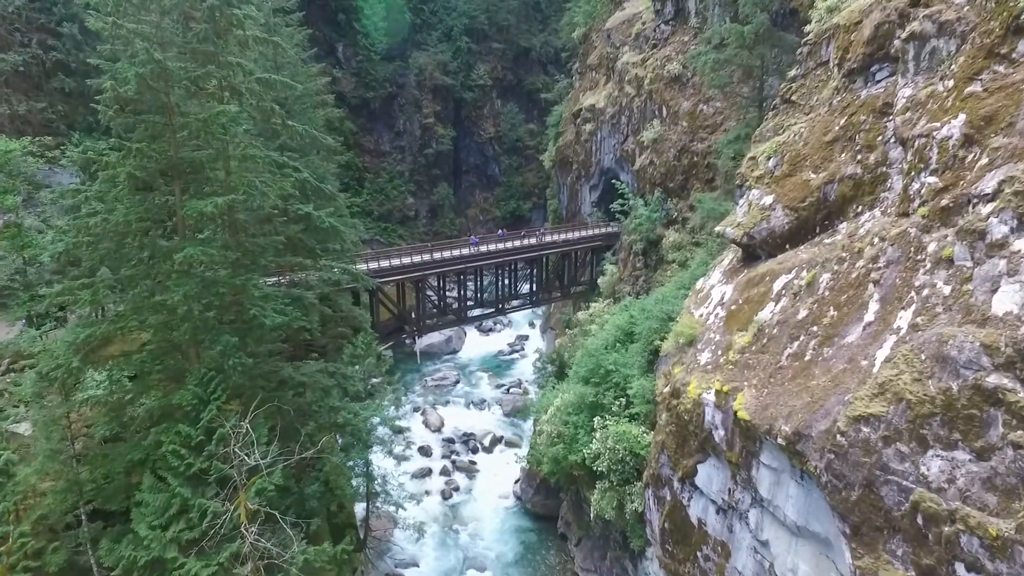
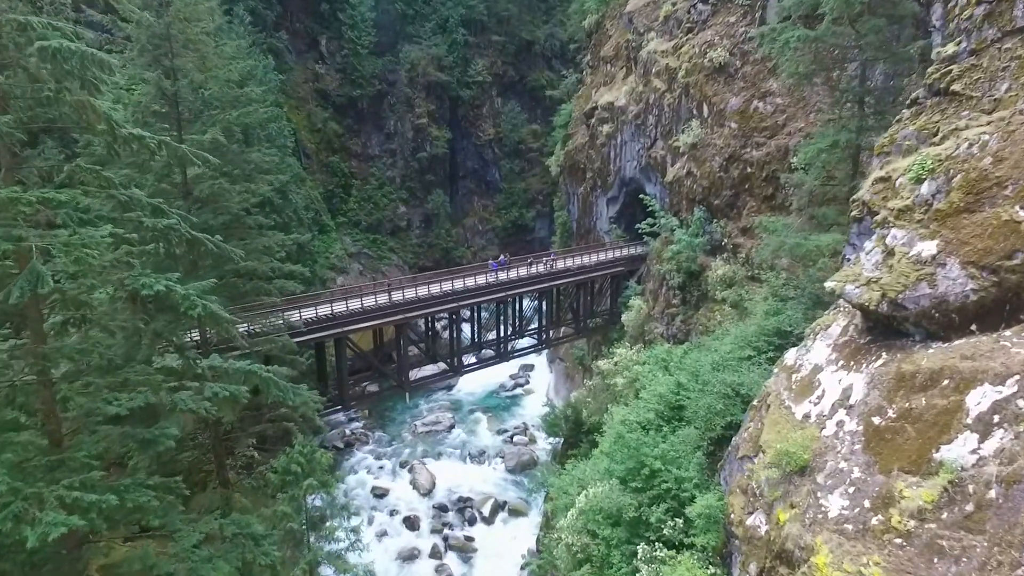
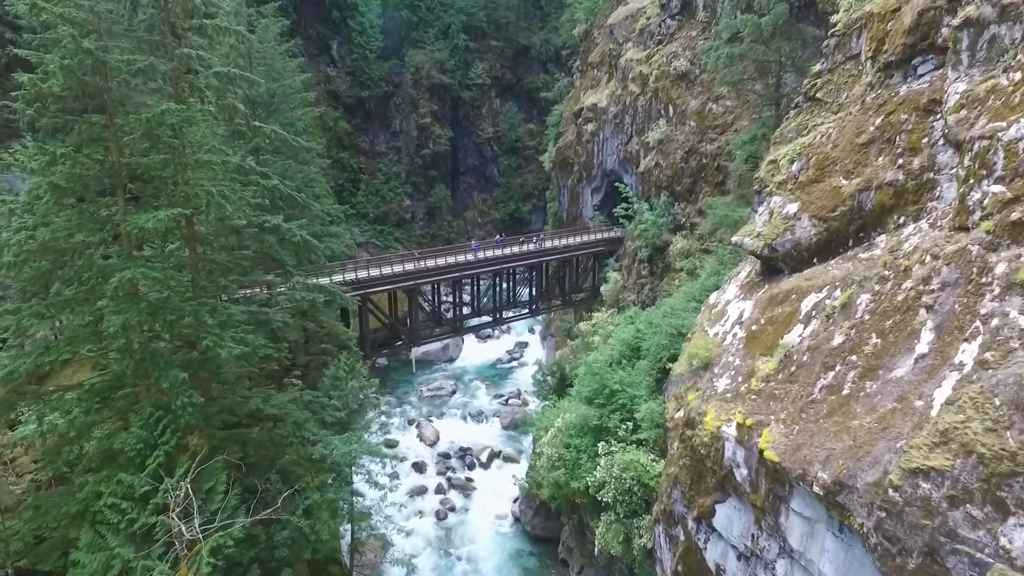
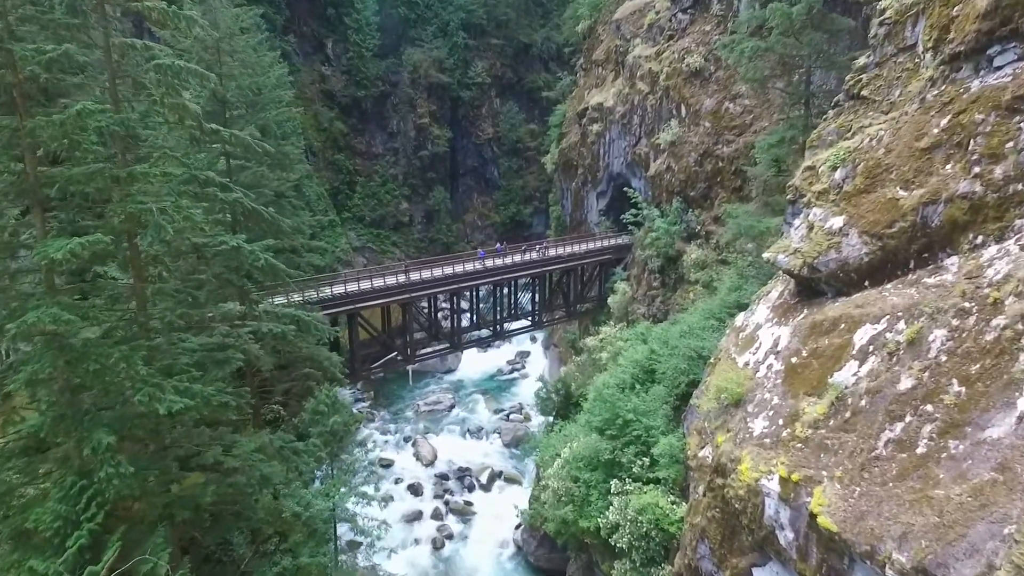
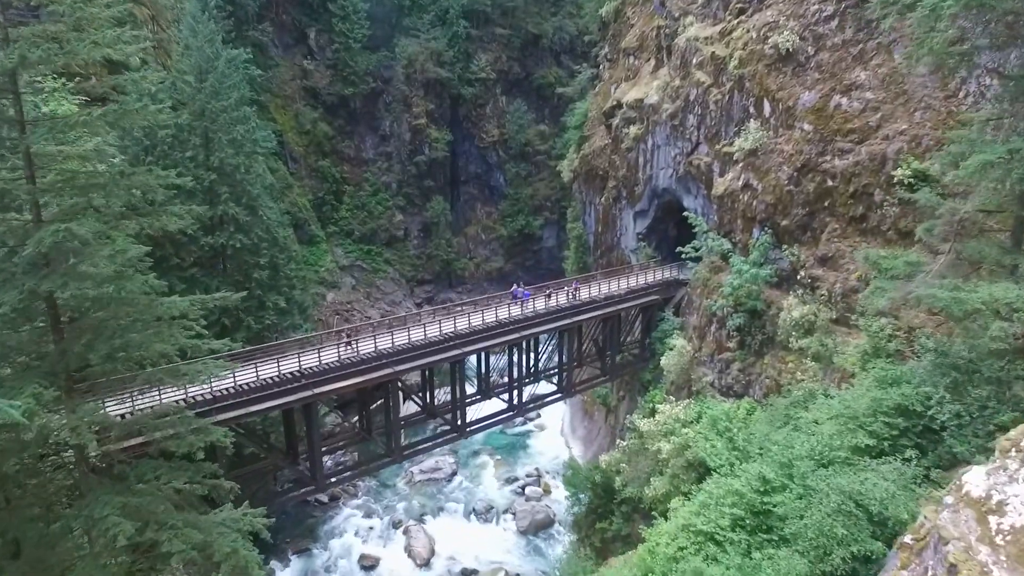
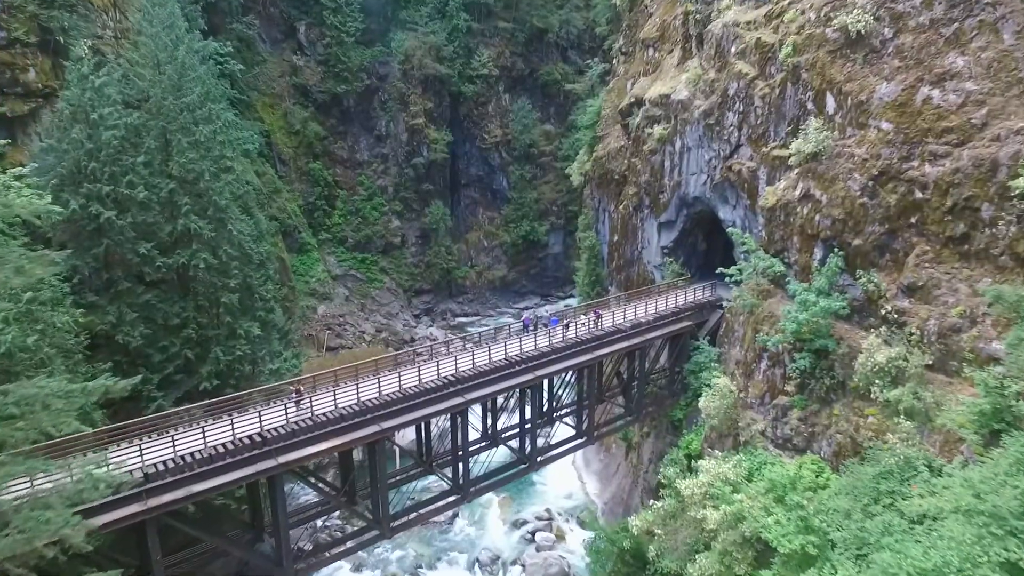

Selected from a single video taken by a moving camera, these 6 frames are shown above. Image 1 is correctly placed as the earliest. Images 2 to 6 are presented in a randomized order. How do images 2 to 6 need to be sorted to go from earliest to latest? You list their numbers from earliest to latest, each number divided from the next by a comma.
3, 4, 2, 5, 6
